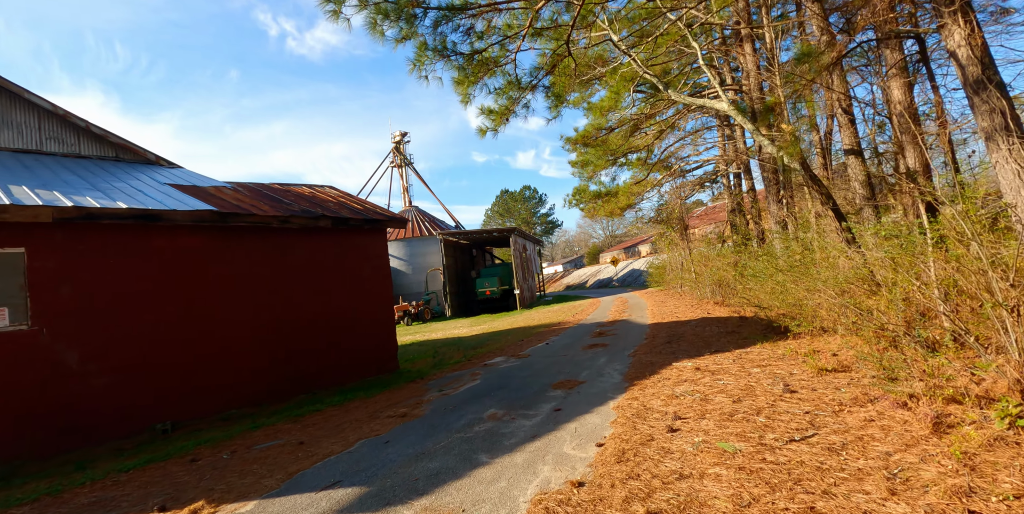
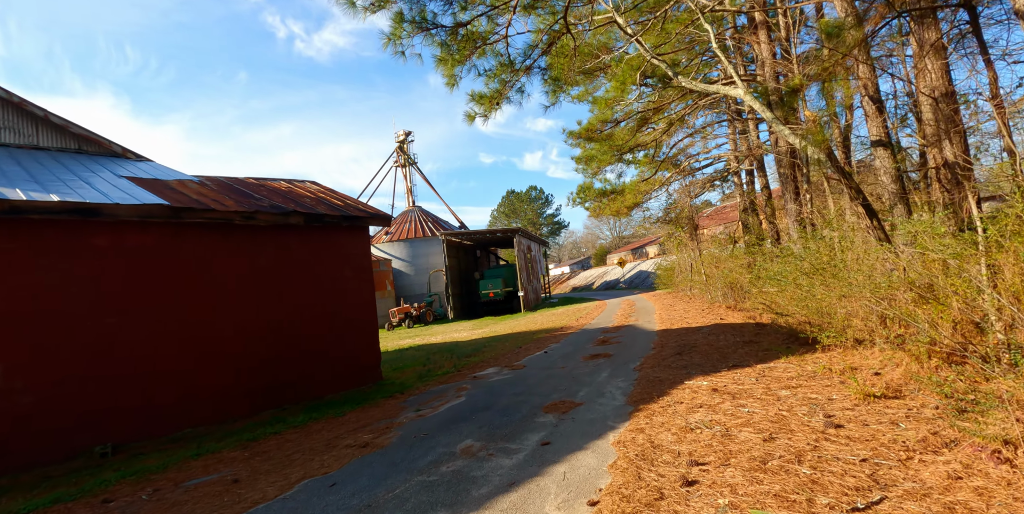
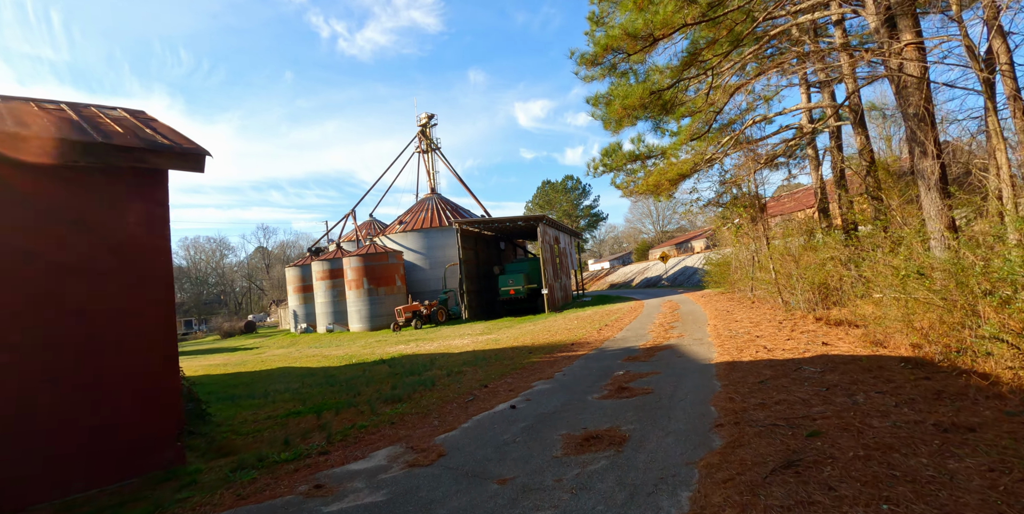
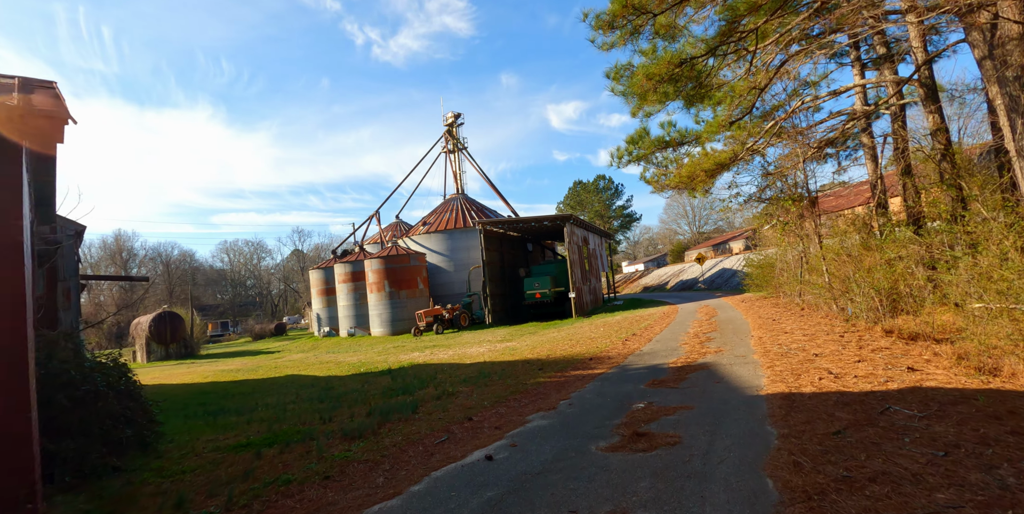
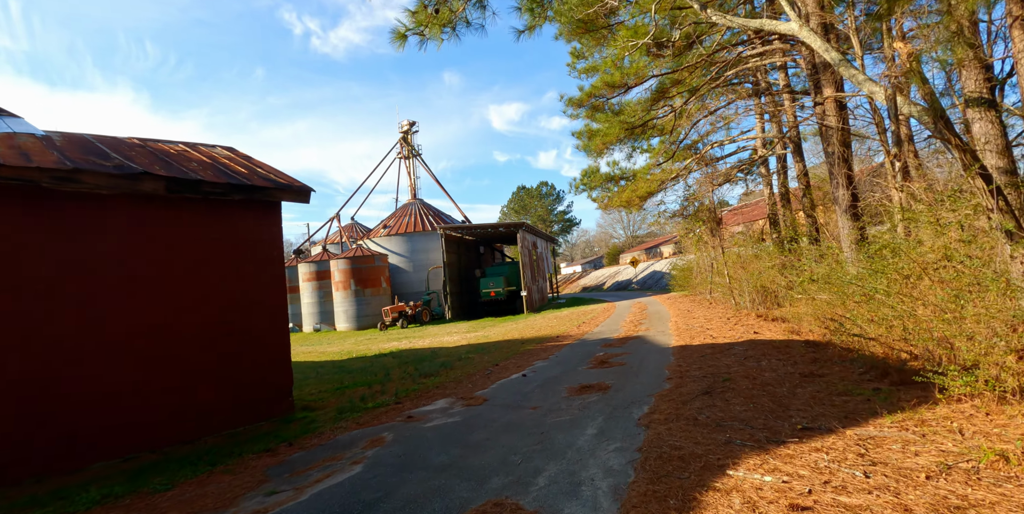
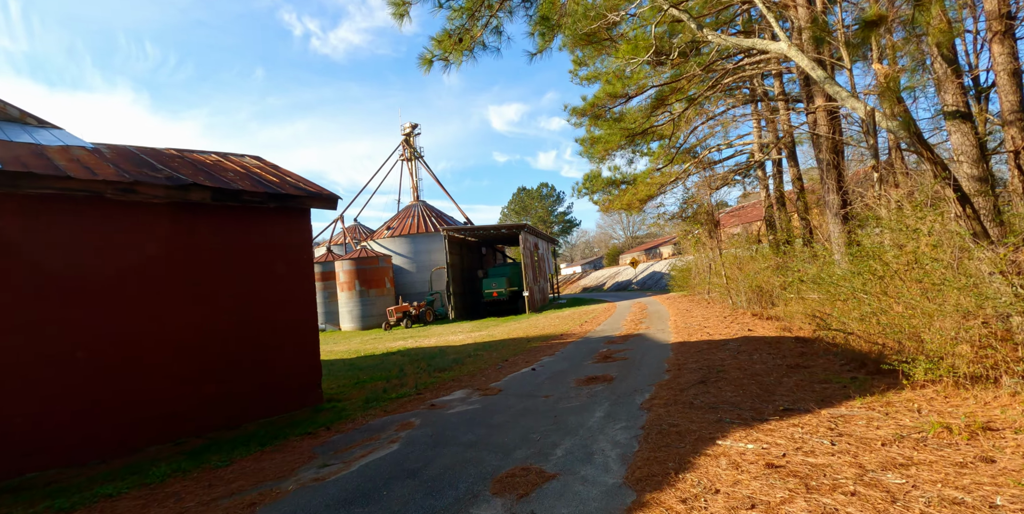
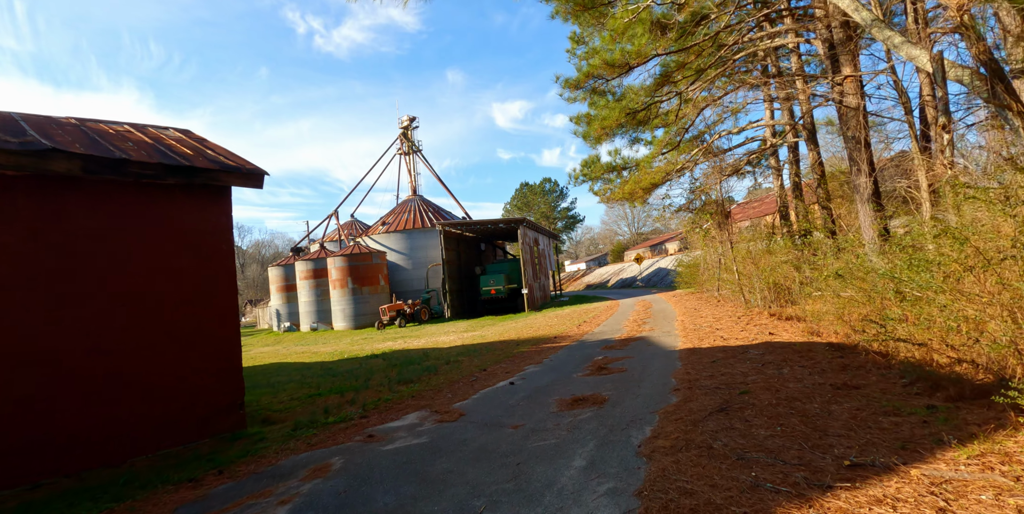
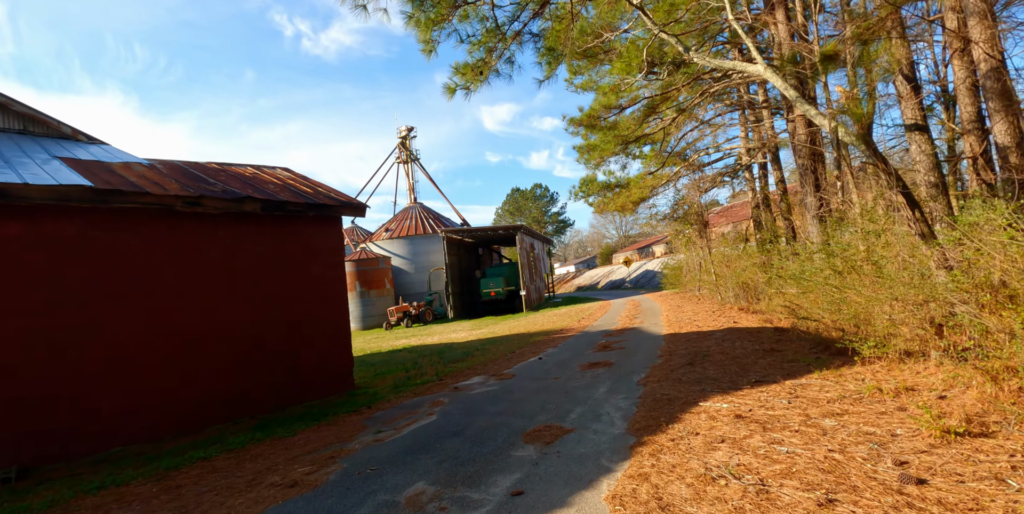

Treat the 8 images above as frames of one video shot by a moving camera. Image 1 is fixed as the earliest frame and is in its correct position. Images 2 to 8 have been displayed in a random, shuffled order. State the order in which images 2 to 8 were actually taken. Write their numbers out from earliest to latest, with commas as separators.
2, 8, 6, 5, 7, 3, 4
